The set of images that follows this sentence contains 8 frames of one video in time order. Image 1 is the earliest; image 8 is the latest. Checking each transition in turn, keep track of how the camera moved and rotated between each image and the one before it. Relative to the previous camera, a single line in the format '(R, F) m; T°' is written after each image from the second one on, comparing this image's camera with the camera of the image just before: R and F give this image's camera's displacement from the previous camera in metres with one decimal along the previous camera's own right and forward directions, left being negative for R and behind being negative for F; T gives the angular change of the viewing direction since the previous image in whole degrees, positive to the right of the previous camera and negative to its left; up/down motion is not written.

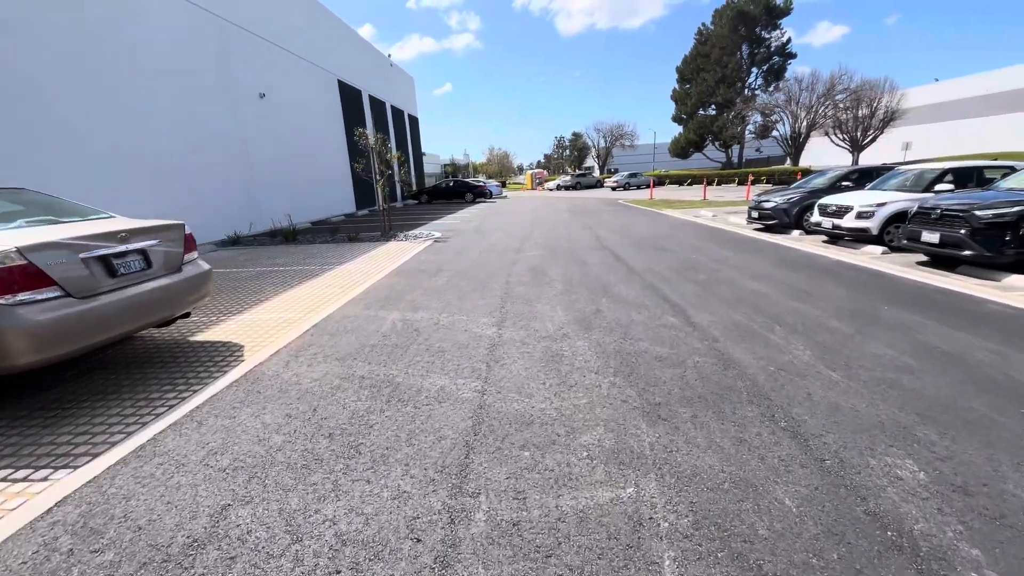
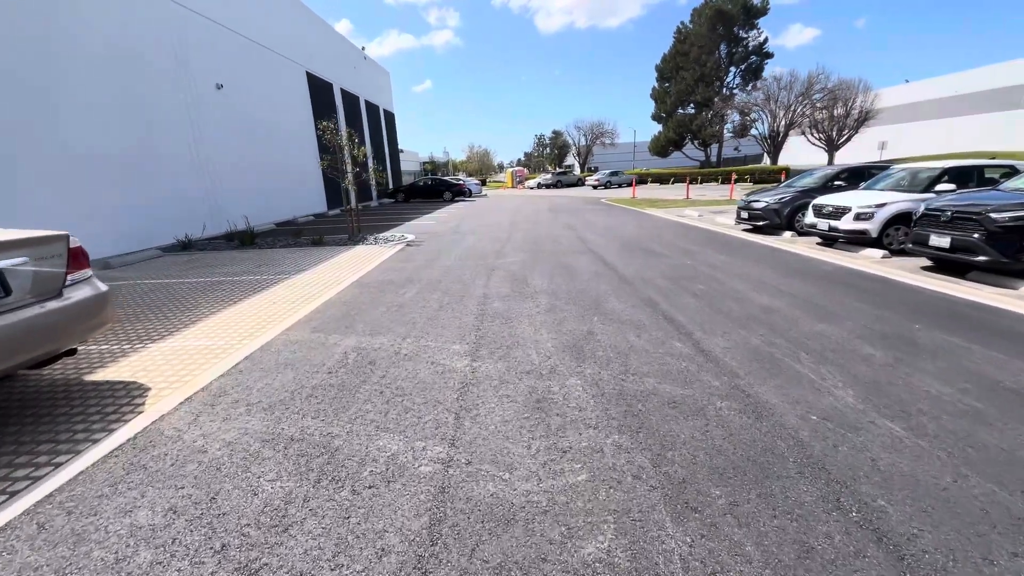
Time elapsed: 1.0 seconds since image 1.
(0.0, +0.8) m; +2°
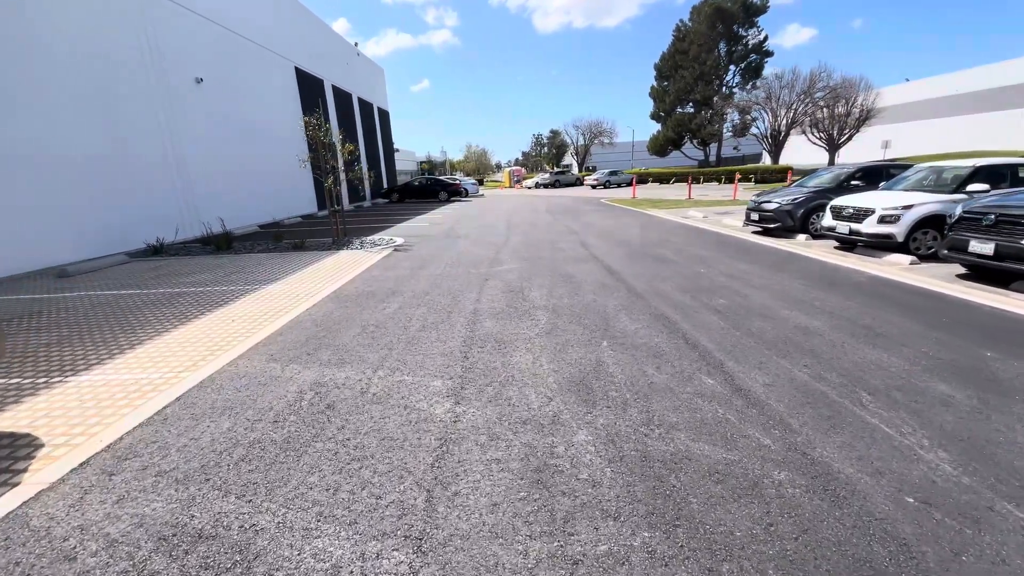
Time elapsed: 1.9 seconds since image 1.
(0.0, +0.7) m; 0°
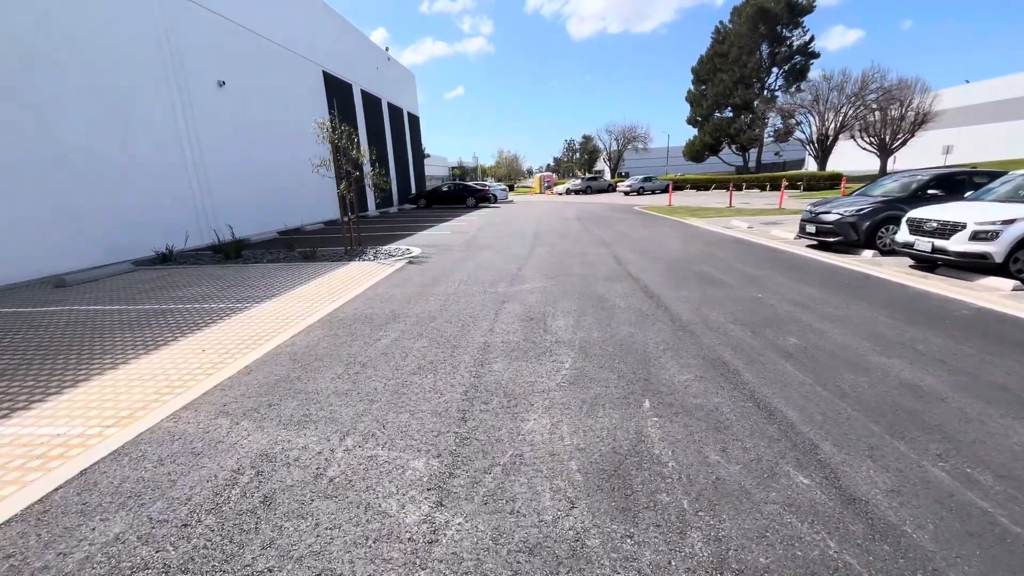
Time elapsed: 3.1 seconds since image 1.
(+0.1, +0.9) m; -4°
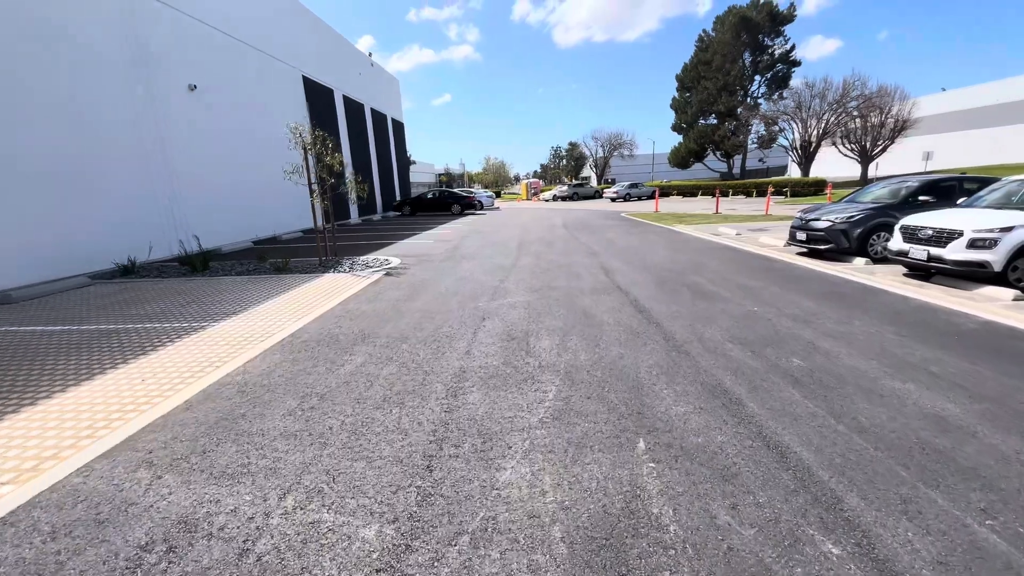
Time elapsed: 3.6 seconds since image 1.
(+0.1, +0.4) m; +1°
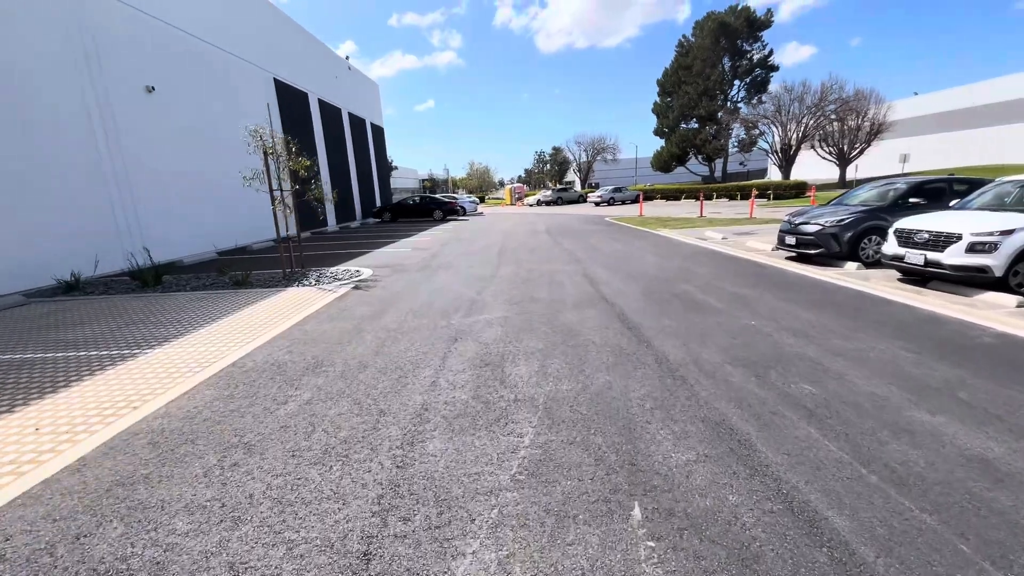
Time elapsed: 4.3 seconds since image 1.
(+0.1, +0.5) m; +2°
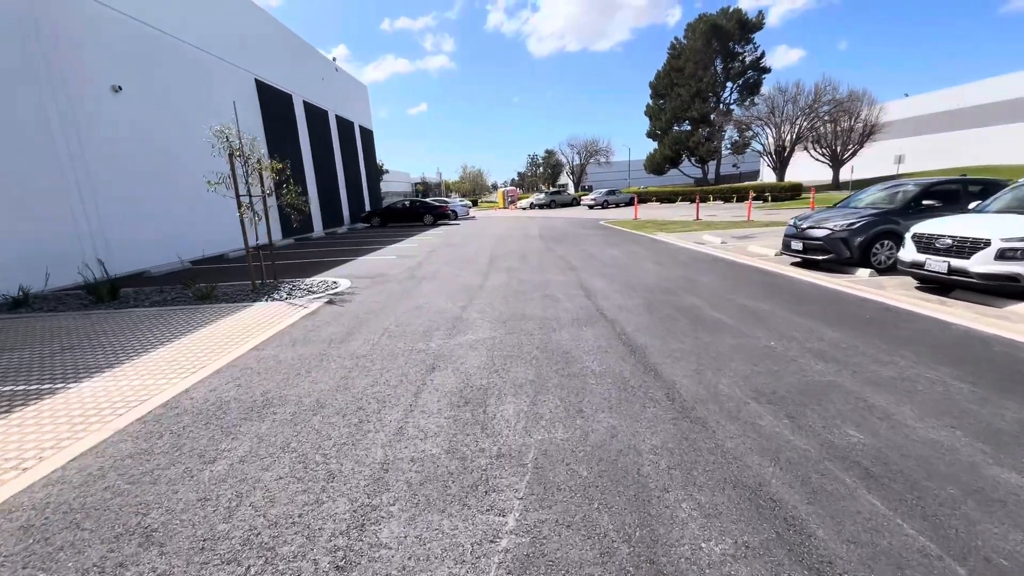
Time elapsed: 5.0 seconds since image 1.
(+0.1, +0.6) m; +1°
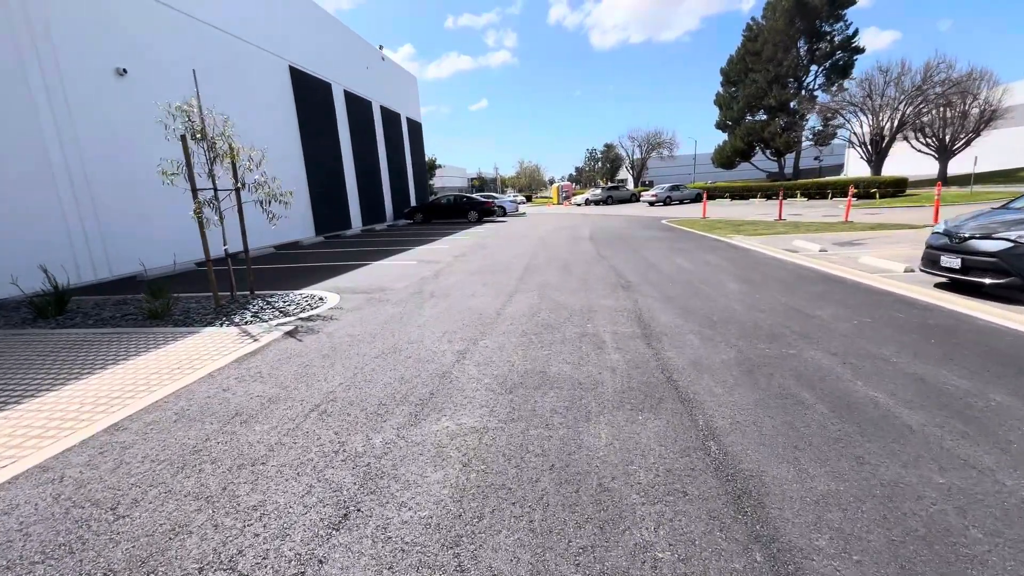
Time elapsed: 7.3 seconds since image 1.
(+0.3, +2.1) m; -7°
